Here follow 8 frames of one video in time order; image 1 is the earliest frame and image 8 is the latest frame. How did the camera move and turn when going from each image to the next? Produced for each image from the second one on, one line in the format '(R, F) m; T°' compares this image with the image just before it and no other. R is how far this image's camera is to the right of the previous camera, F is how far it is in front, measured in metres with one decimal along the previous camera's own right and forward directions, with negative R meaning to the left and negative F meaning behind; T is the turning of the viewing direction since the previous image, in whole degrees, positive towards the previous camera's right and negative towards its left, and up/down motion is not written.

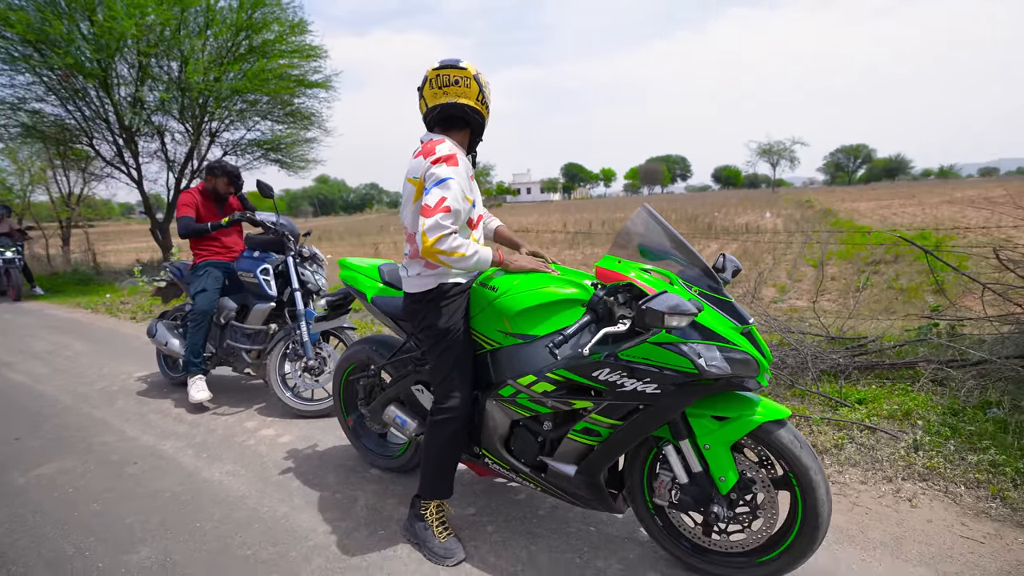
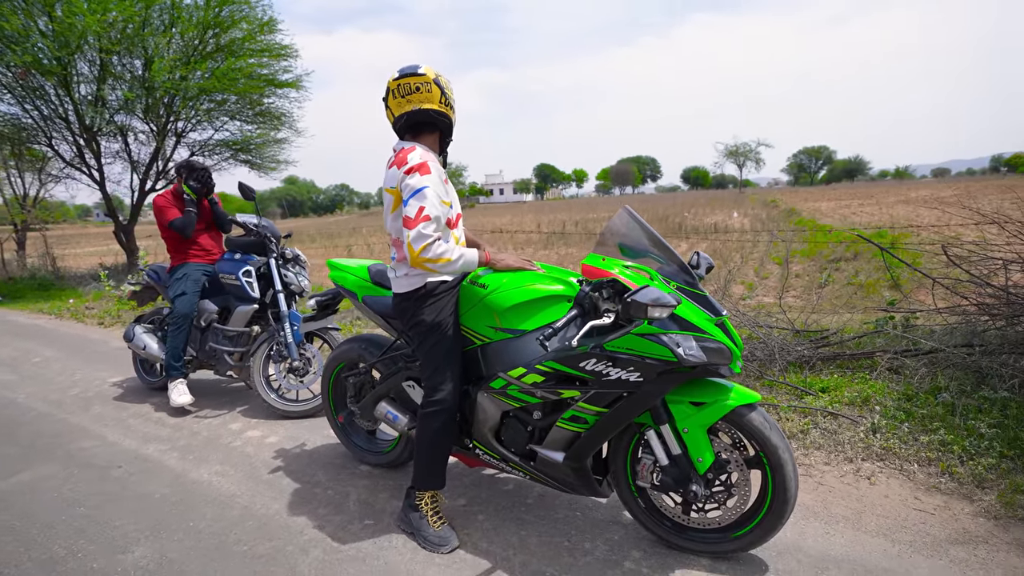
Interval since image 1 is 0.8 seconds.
(-0.1, -0.1) m; +3°
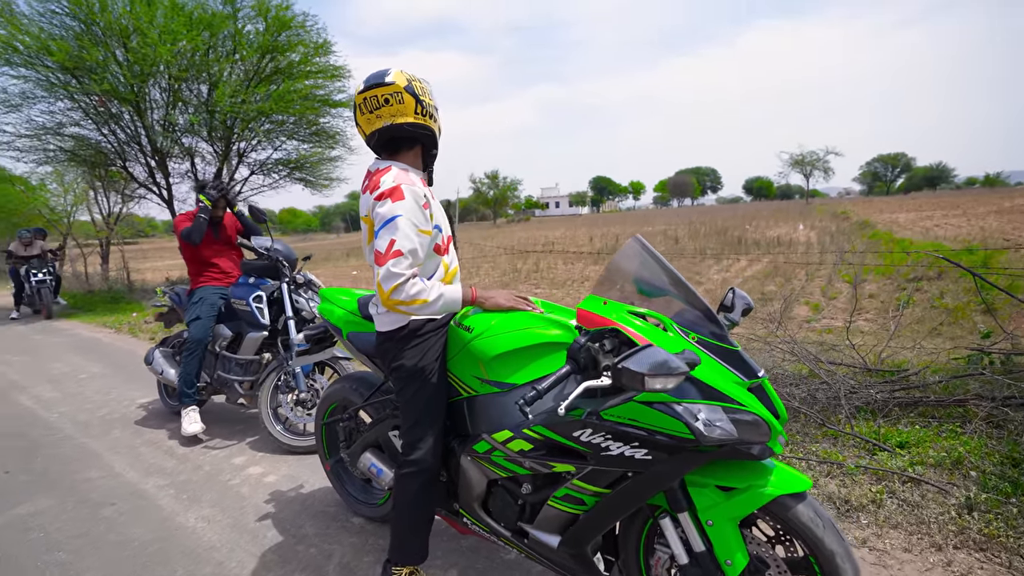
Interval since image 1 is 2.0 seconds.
(+0.2, +0.4) m; -5°
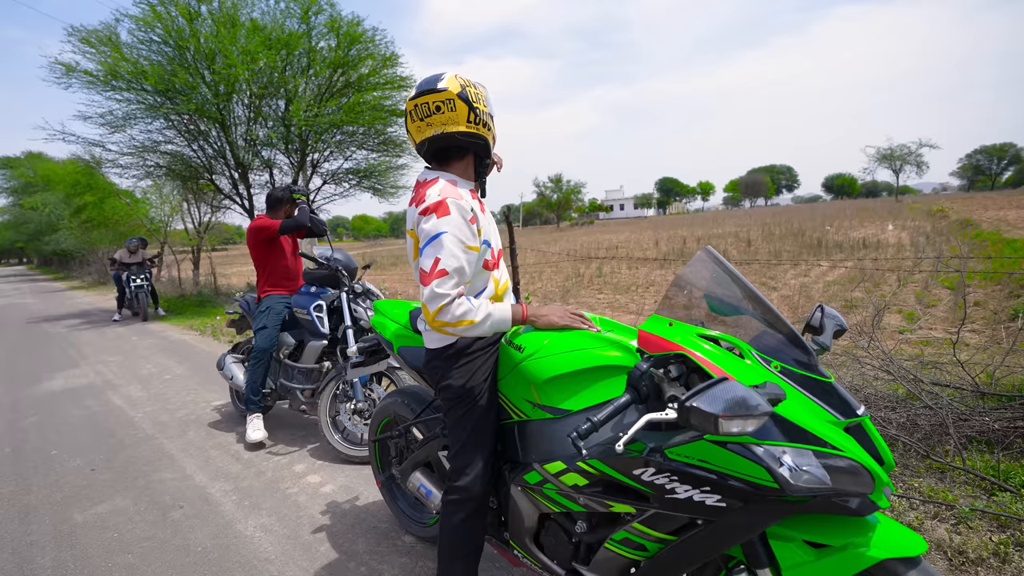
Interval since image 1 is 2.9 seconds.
(0.0, +0.1) m; -6°
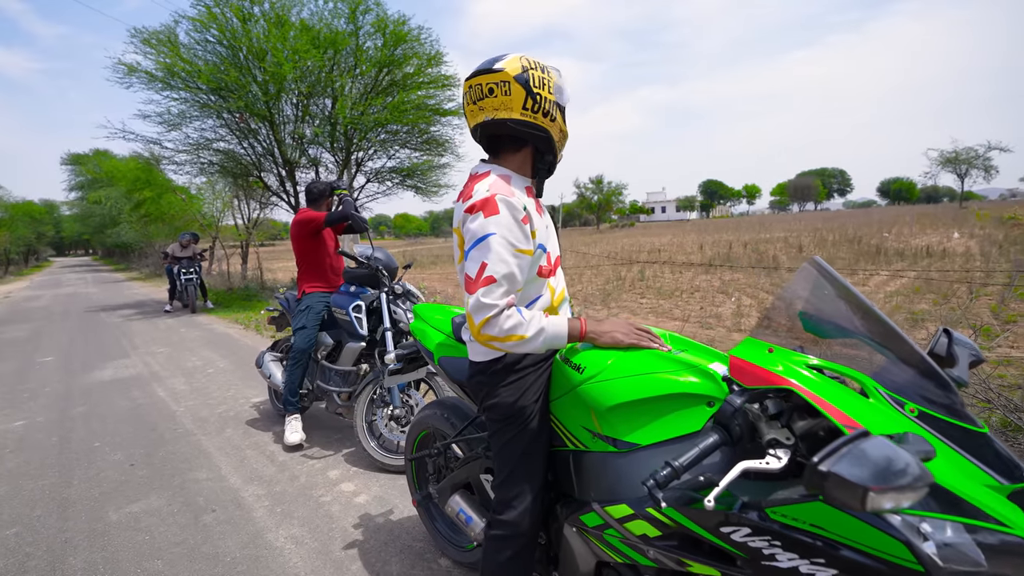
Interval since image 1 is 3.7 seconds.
(-0.1, +0.2) m; -4°
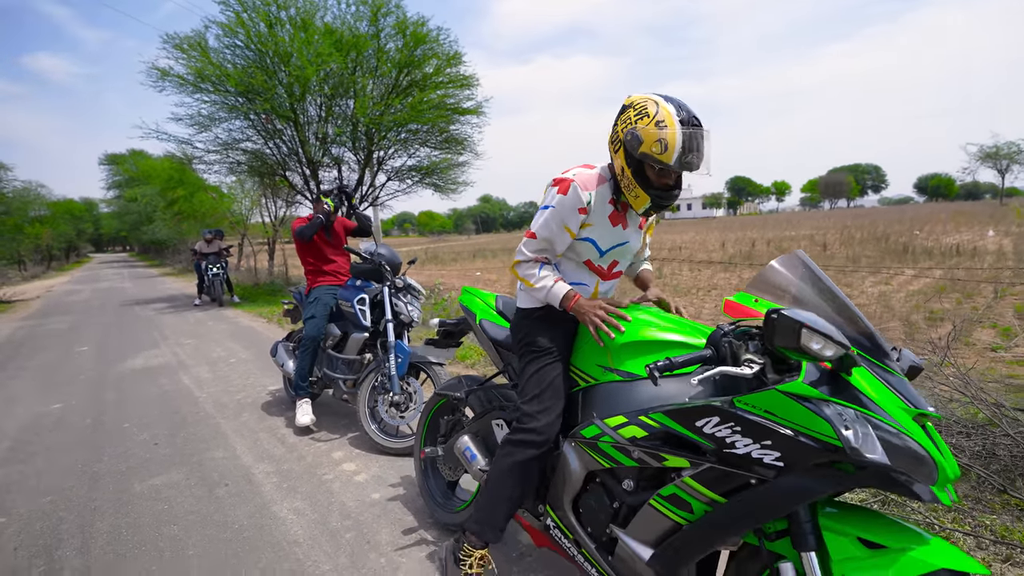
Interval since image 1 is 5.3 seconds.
(+0.2, -0.2) m; -2°
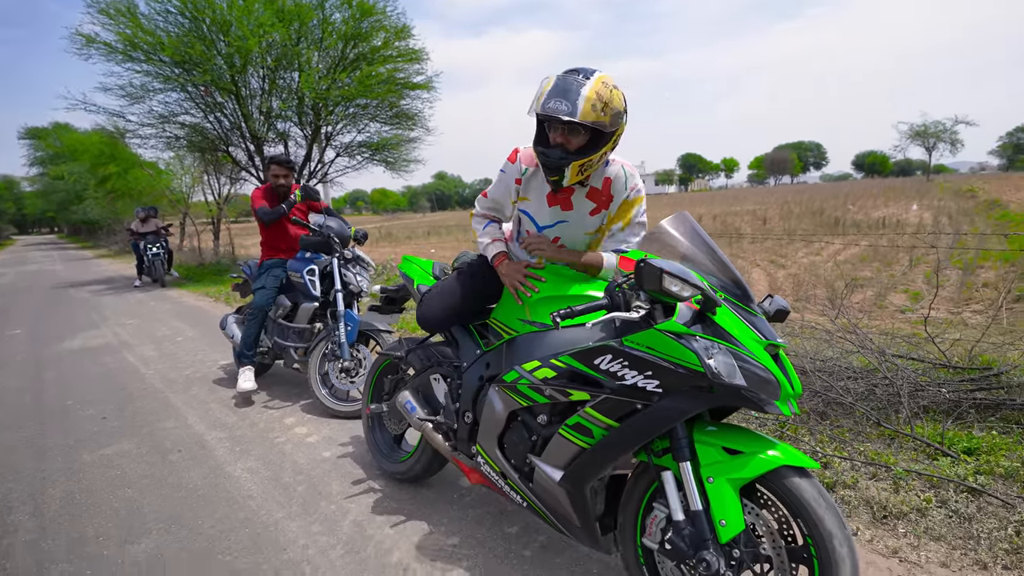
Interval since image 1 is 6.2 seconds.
(+0.1, -0.2) m; +4°
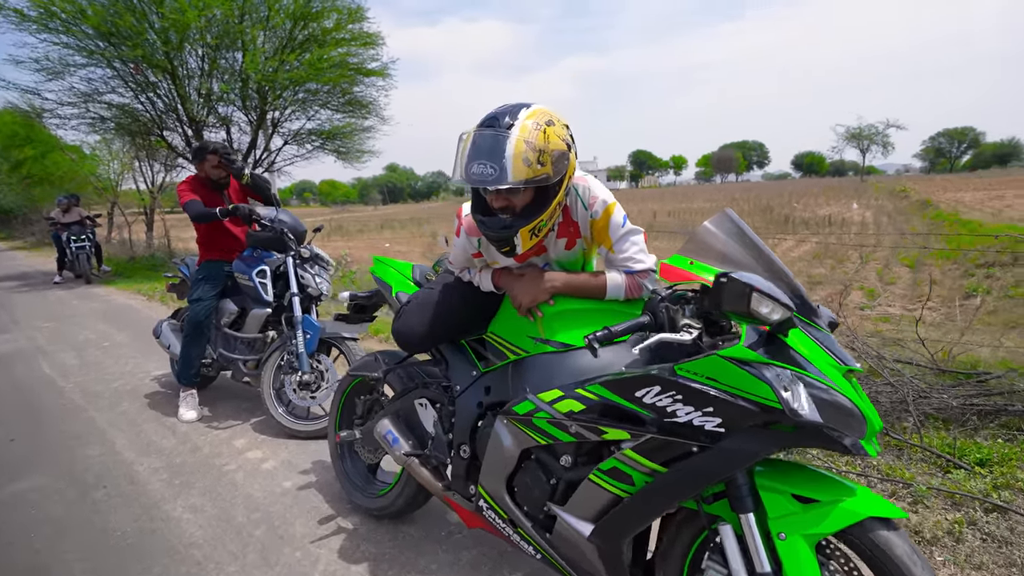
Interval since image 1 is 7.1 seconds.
(-0.2, +0.5) m; +5°
